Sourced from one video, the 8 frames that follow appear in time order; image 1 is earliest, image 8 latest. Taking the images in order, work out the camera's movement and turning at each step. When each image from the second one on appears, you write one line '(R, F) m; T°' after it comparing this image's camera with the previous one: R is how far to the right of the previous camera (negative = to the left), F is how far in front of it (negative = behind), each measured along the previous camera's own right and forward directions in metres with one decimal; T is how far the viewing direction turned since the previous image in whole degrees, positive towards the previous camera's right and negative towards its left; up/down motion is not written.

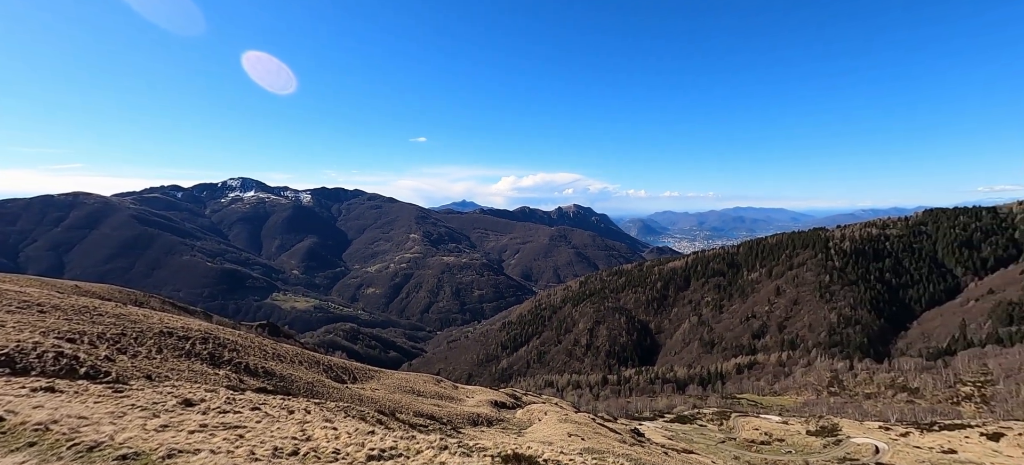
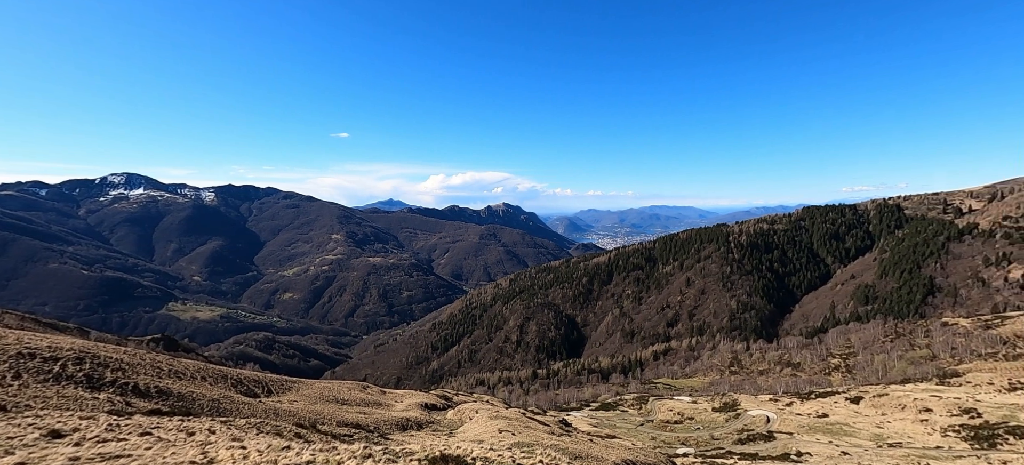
(+1.0, -1.2) m; +9°
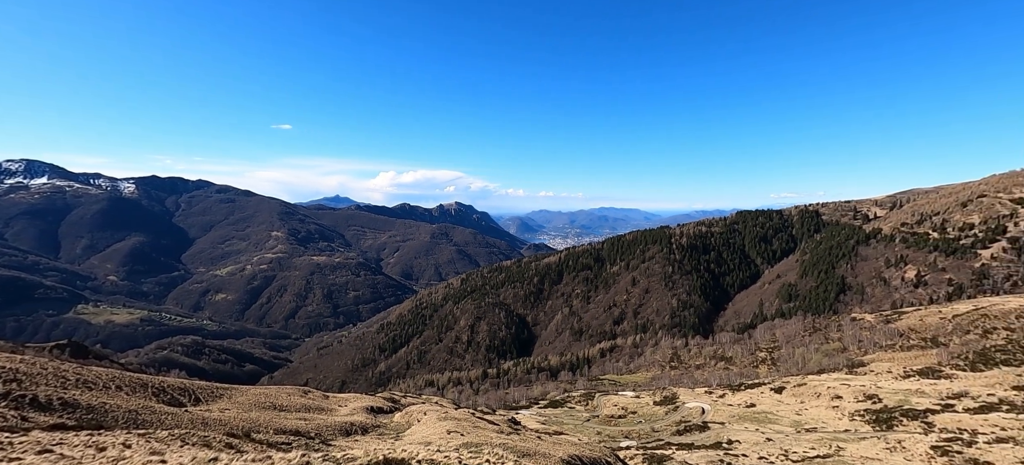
(+0.1, -1.5) m; +6°
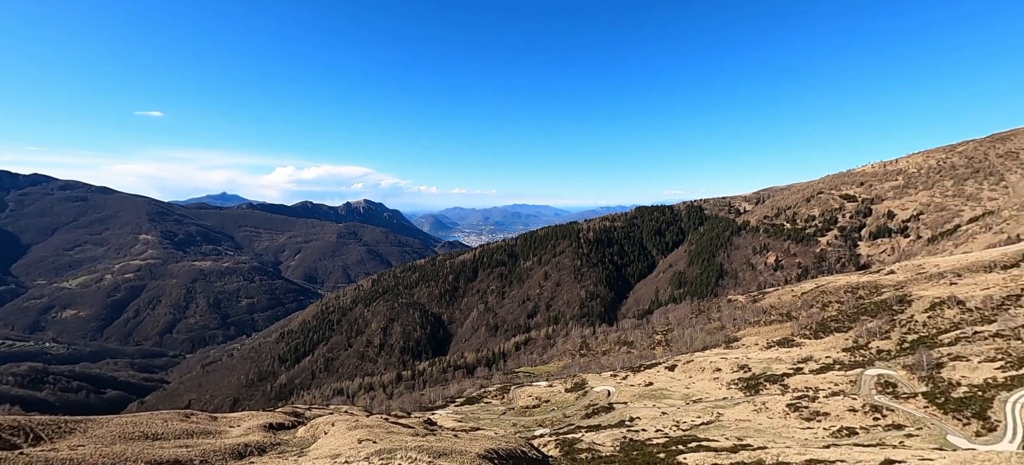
(+0.1, -2.2) m; +10°
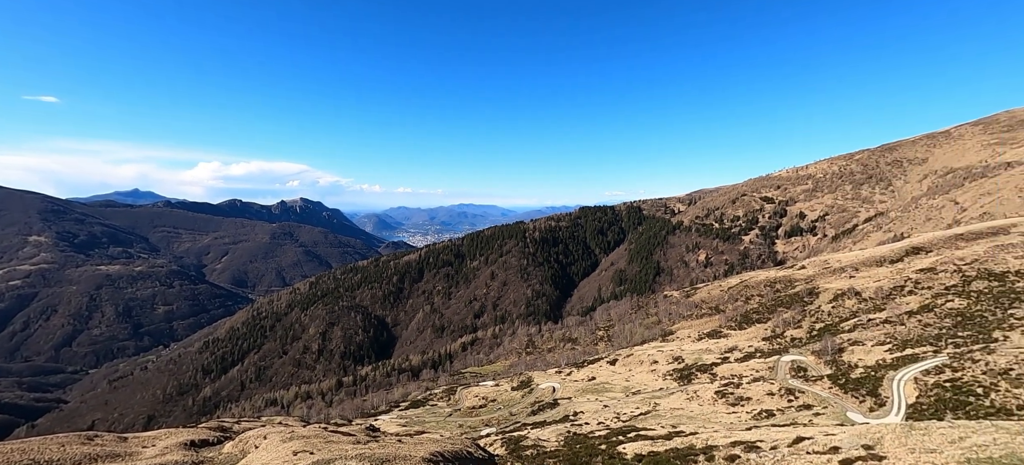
(+0.1, -1.0) m; +6°
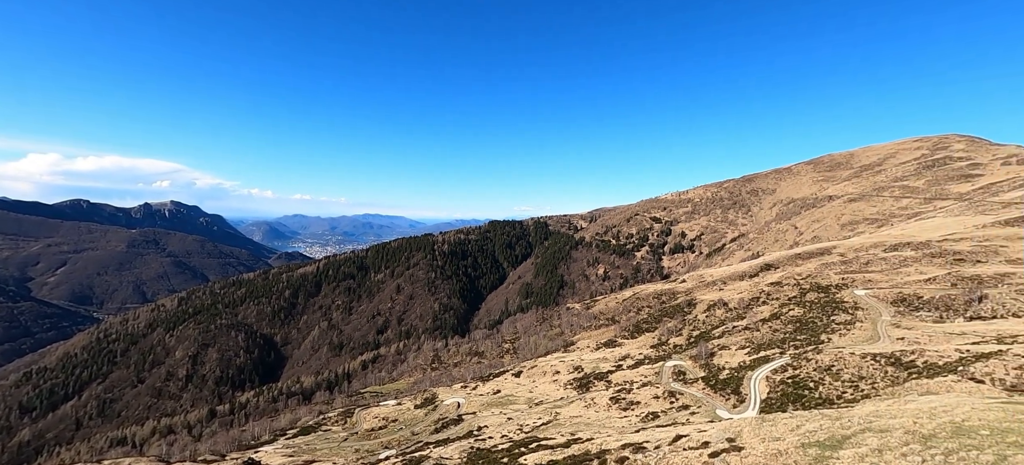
(+0.2, -1.2) m; +11°
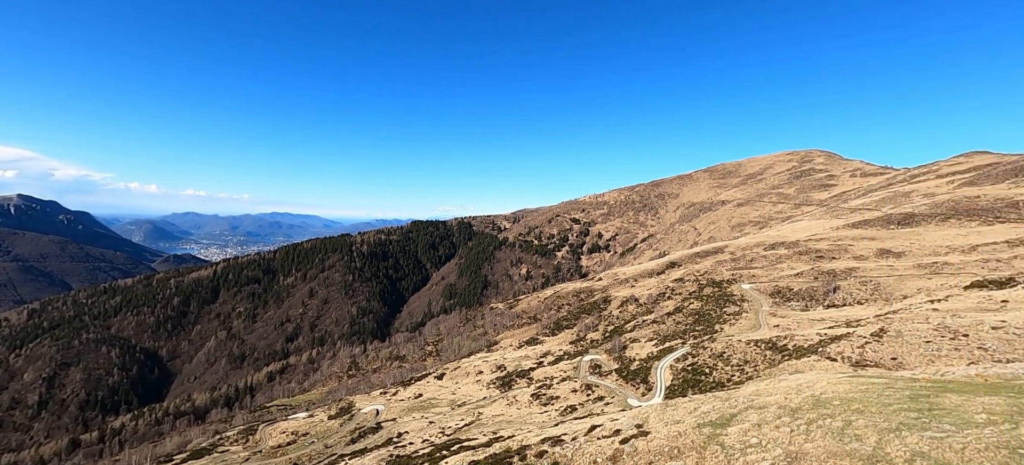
(+0.1, -0.8) m; +9°
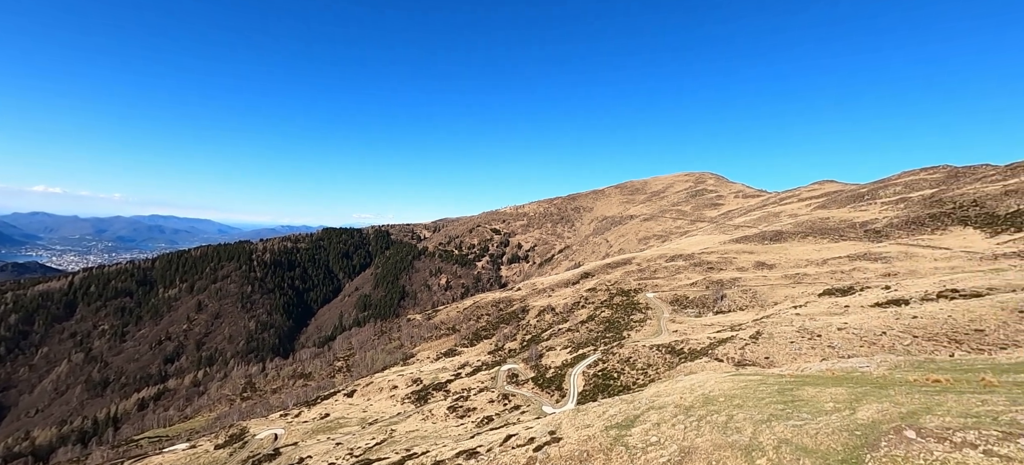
(+0.4, -0.2) m; +9°
